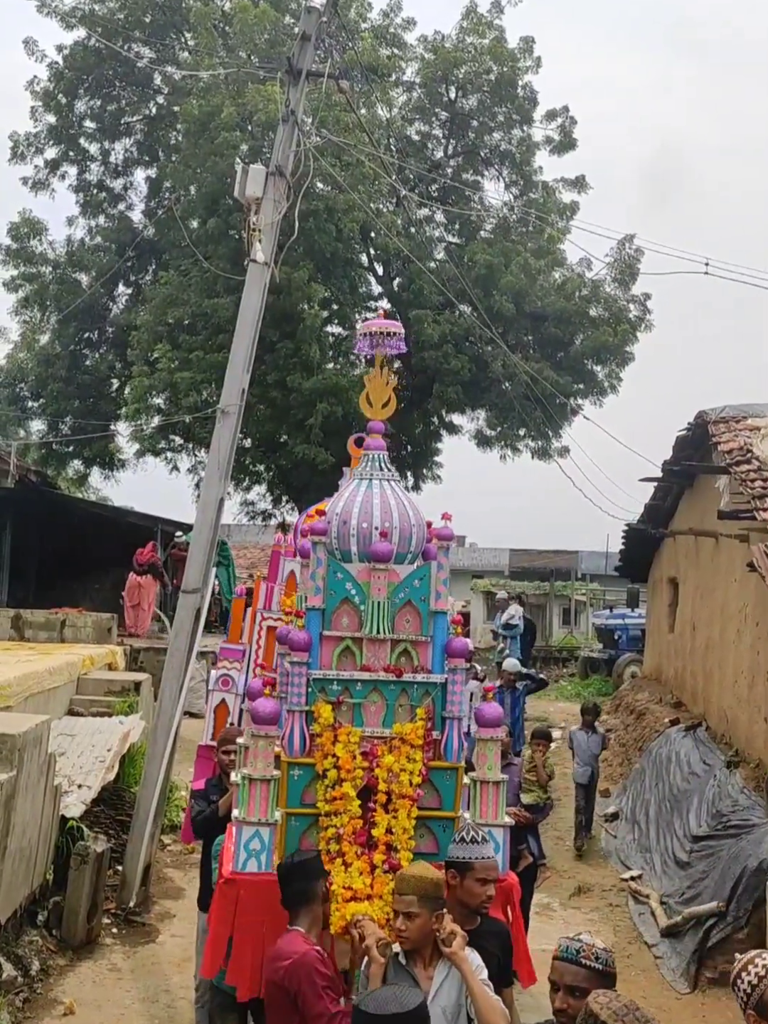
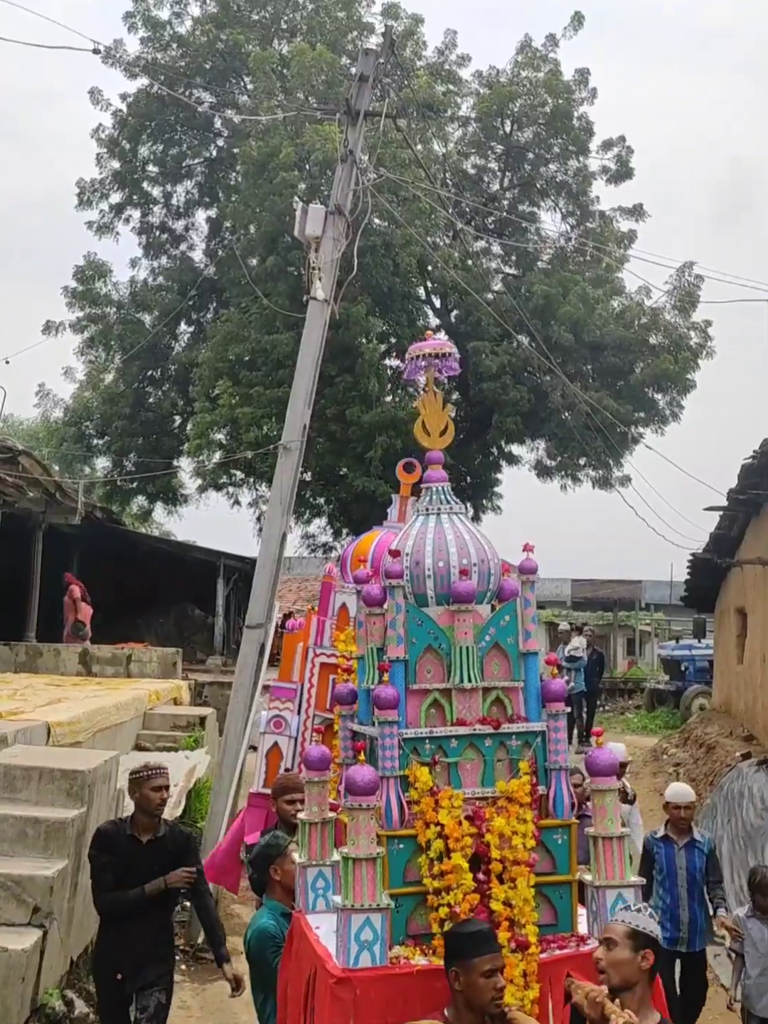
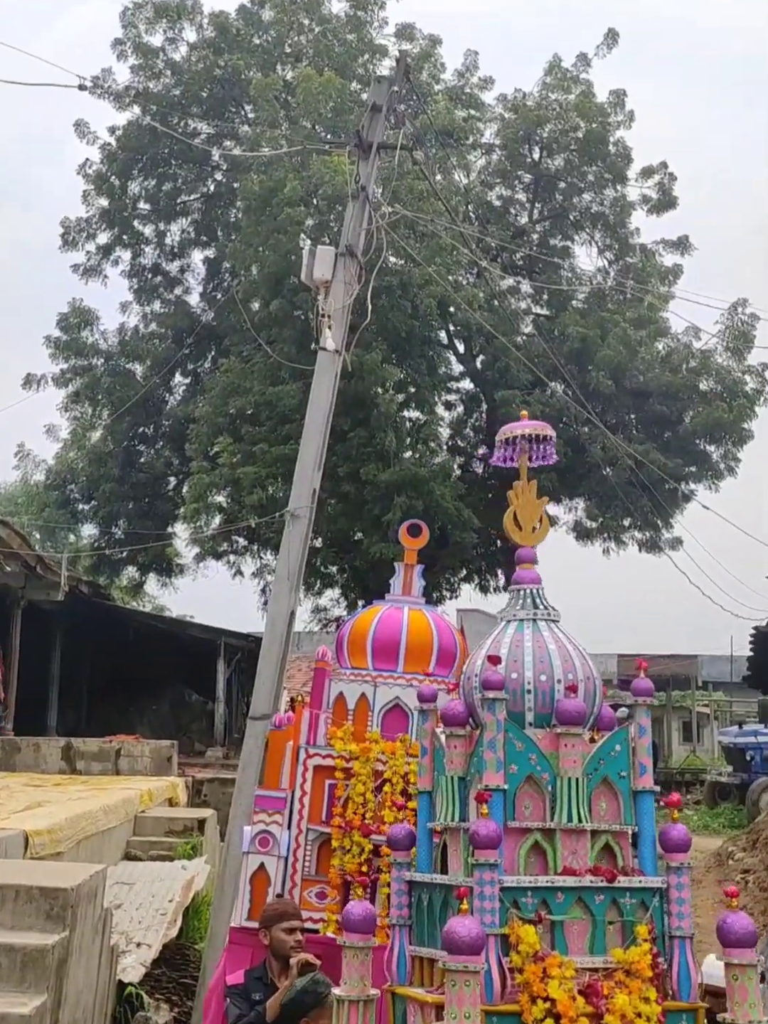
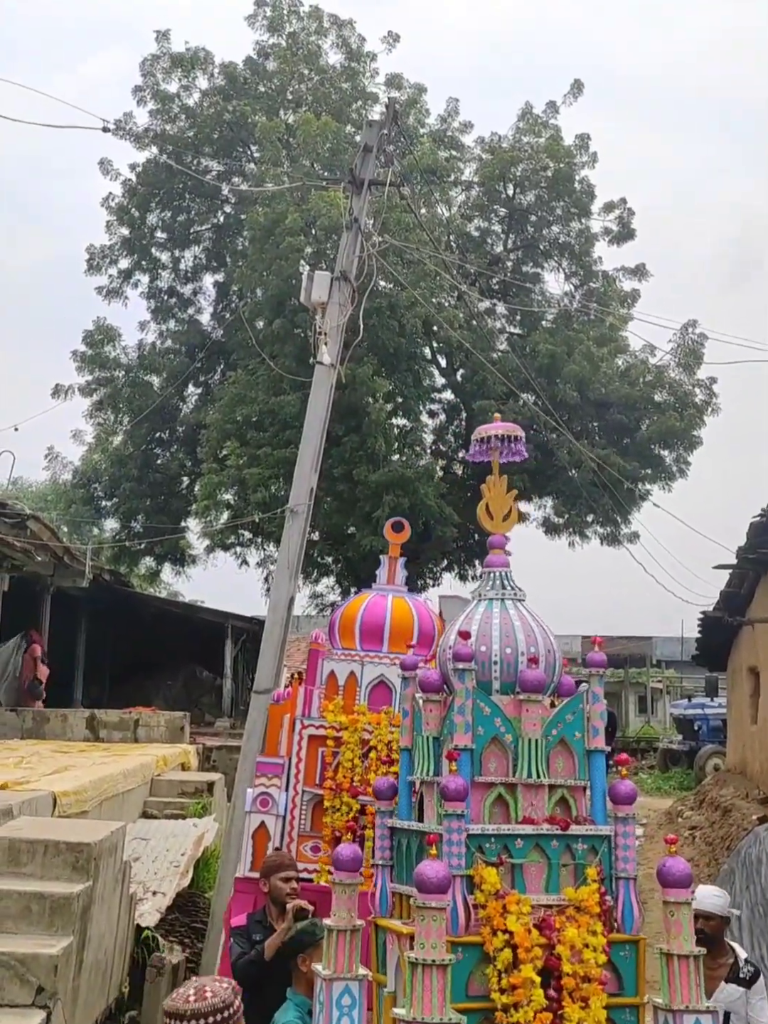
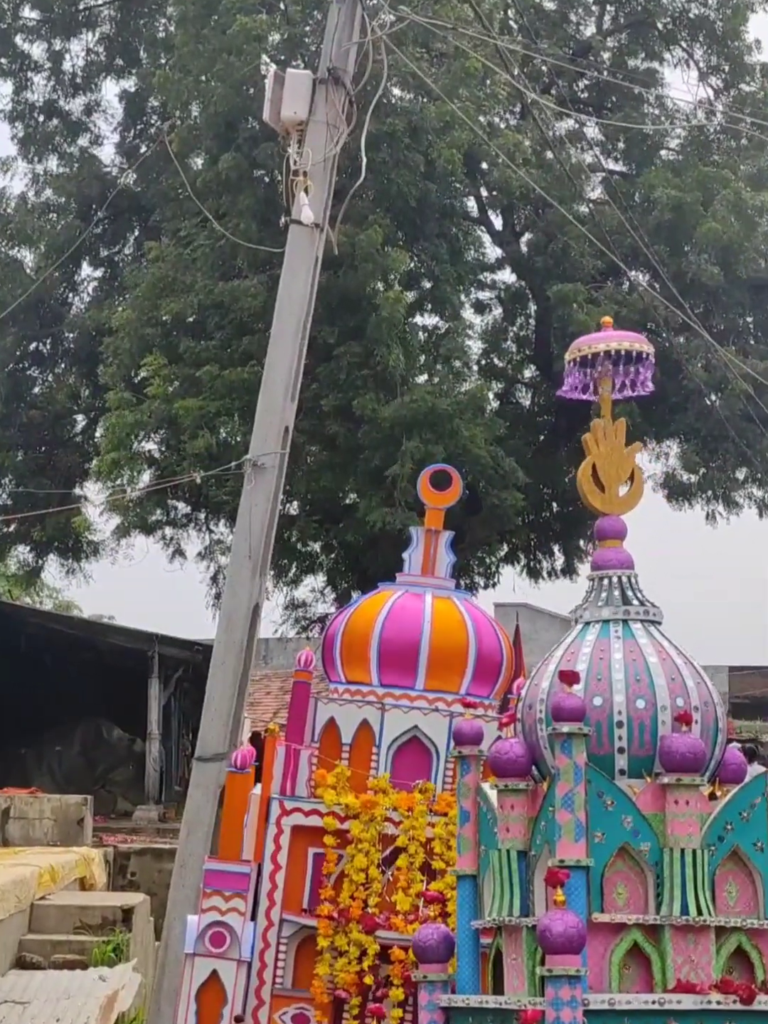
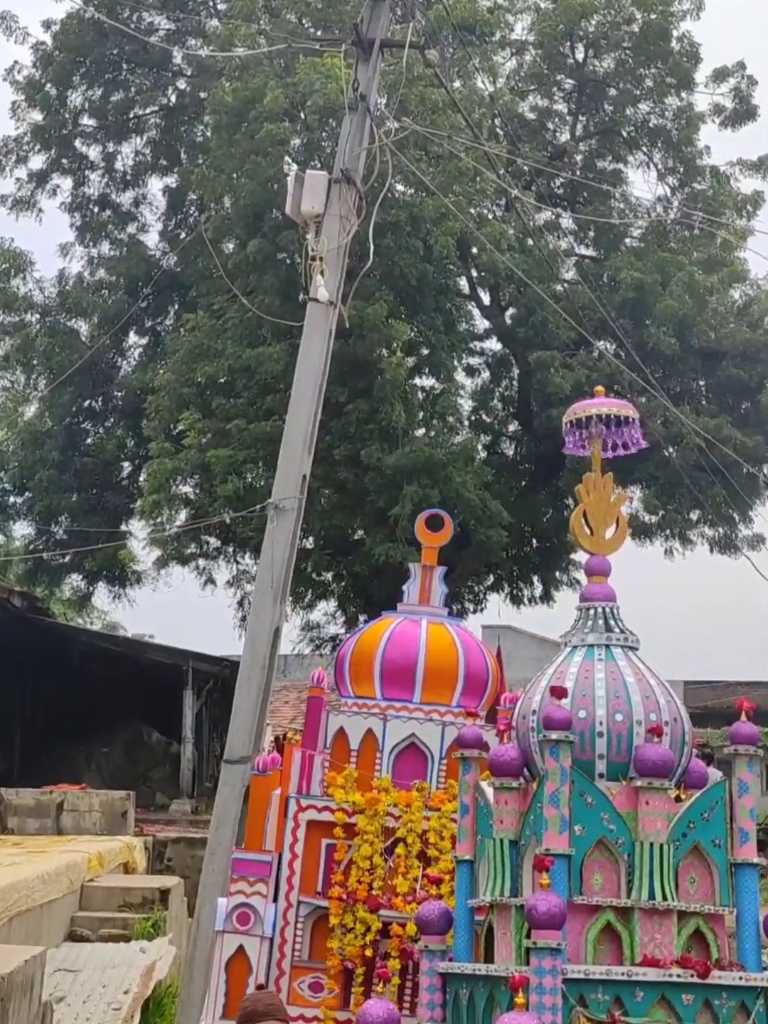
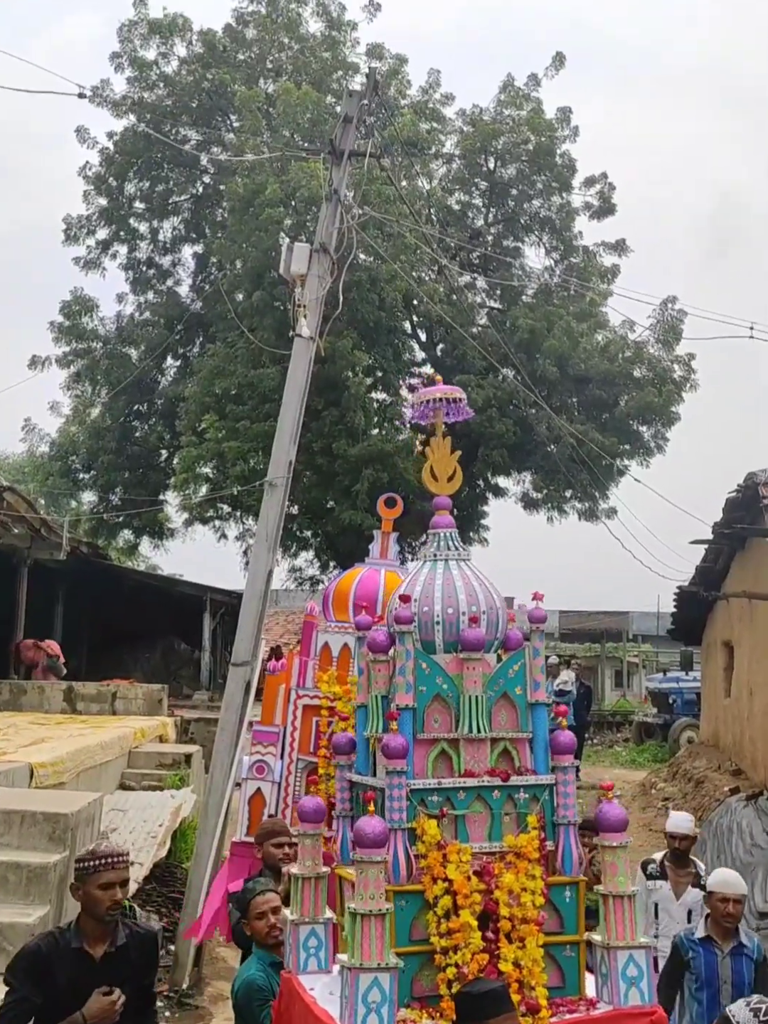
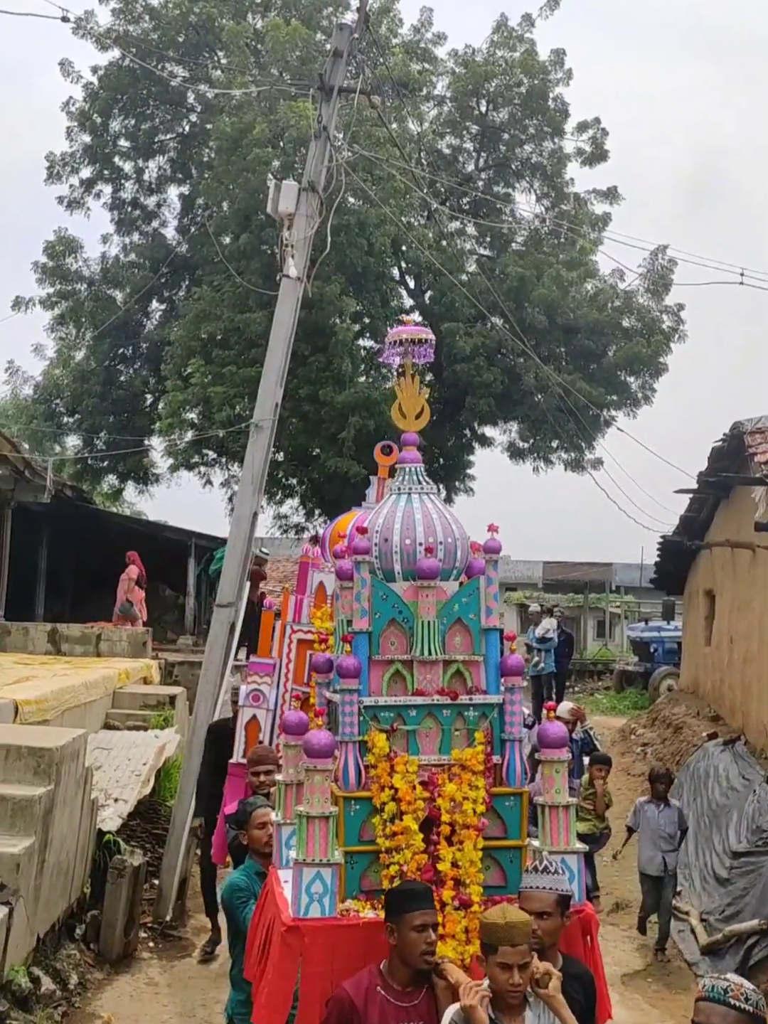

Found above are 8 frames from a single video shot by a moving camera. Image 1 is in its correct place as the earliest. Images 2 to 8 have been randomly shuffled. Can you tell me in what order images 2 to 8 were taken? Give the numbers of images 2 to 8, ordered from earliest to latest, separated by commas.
8, 2, 7, 4, 3, 6, 5
